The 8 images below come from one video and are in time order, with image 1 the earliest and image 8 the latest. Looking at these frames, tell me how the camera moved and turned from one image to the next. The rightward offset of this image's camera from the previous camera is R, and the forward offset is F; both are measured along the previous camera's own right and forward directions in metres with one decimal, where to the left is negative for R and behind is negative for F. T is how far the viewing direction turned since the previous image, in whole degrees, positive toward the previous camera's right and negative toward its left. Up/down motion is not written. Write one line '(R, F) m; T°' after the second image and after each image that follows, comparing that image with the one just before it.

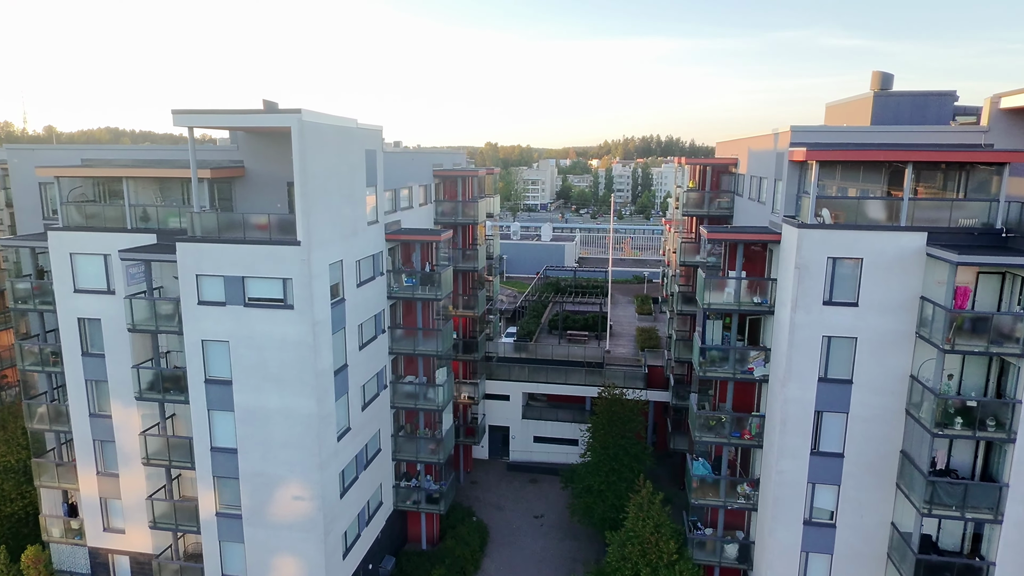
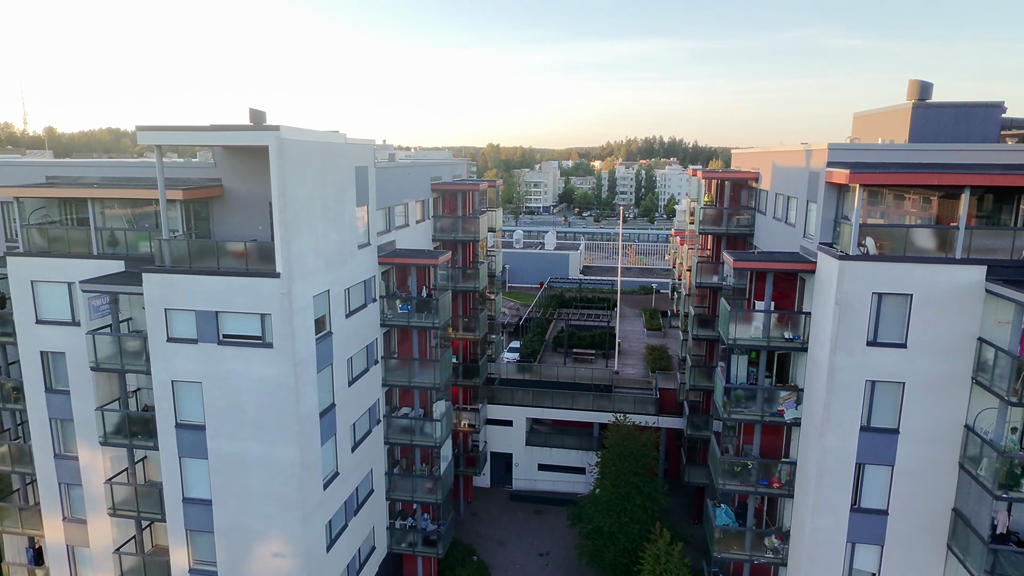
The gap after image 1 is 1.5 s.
(-0.1, +2.0) m; 0°
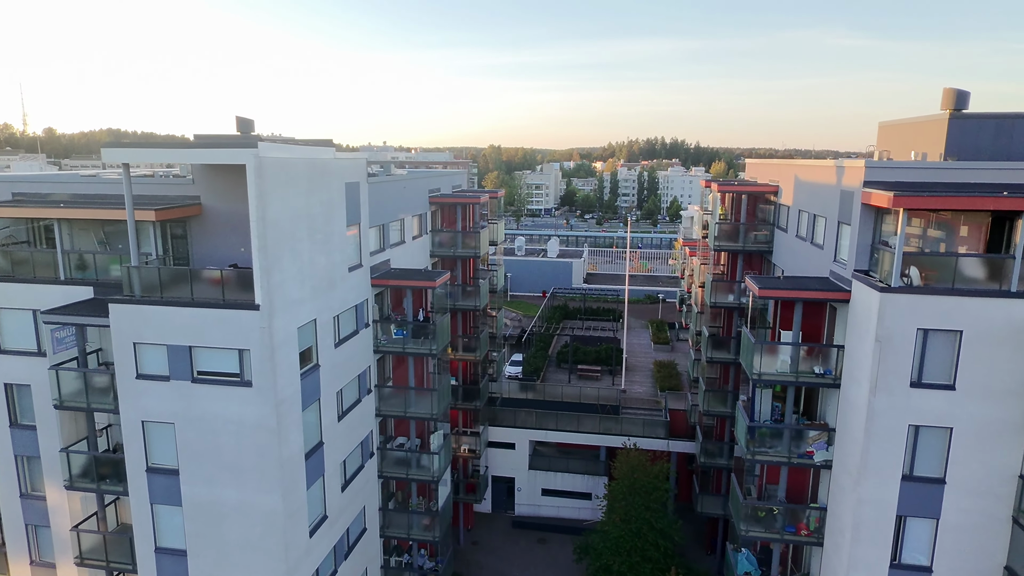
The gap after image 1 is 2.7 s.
(-0.1, +1.6) m; 0°
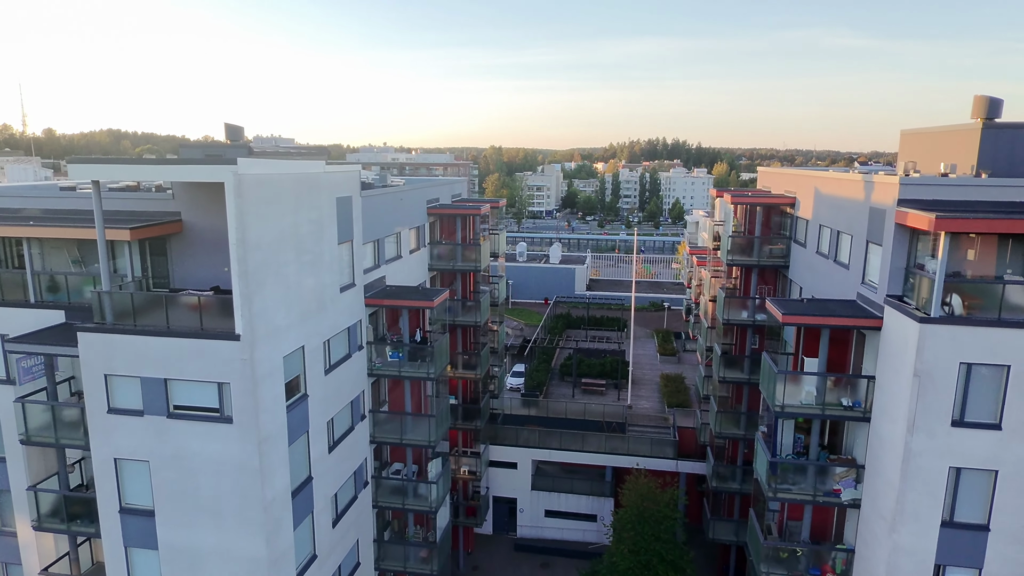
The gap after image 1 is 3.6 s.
(-0.1, +1.2) m; 0°
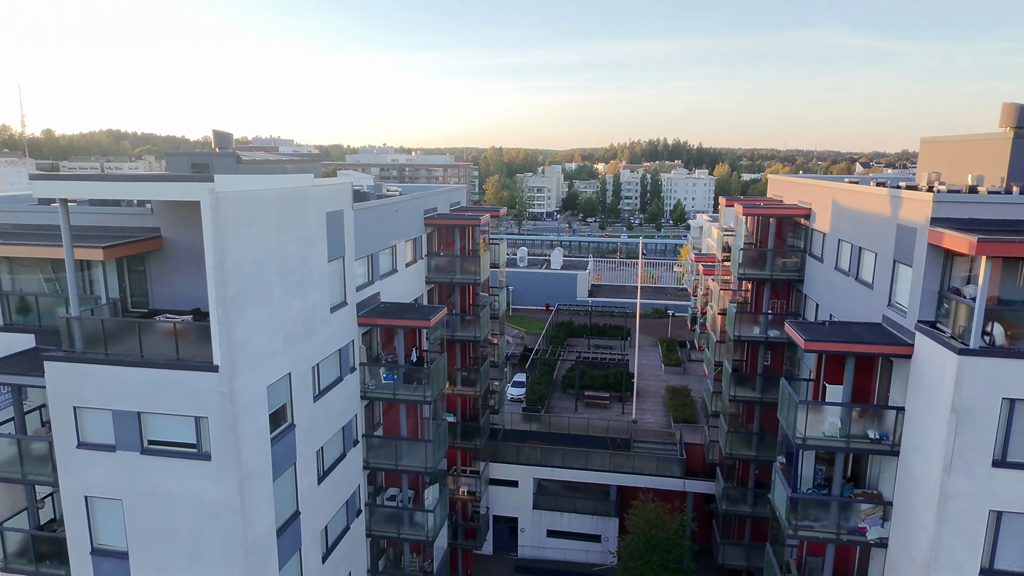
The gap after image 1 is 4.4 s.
(0.0, +1.1) m; 0°
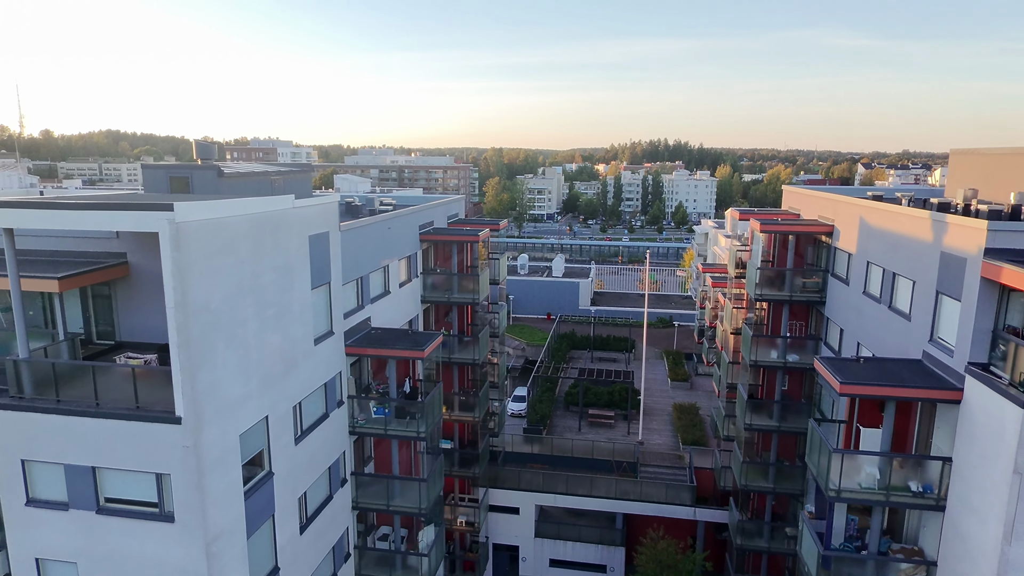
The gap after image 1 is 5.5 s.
(0.0, +1.5) m; 0°
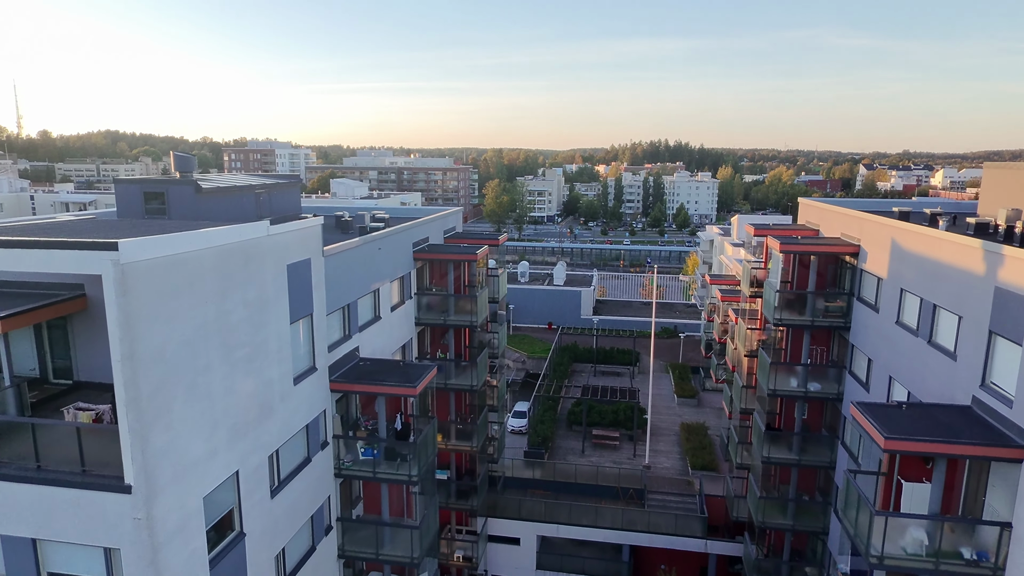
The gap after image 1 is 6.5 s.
(0.0, +1.5) m; 0°
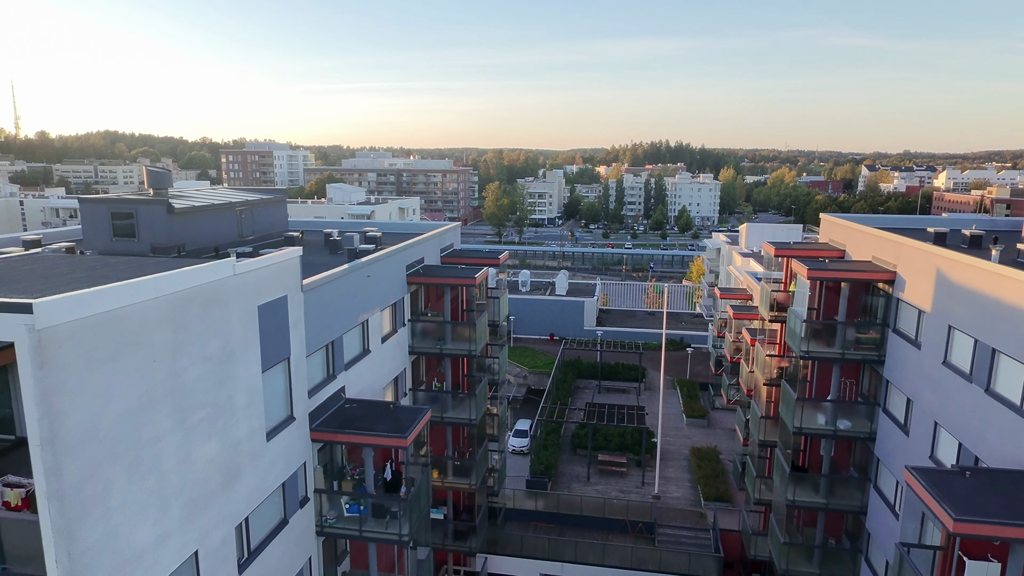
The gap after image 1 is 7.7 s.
(-0.1, +1.7) m; 0°
